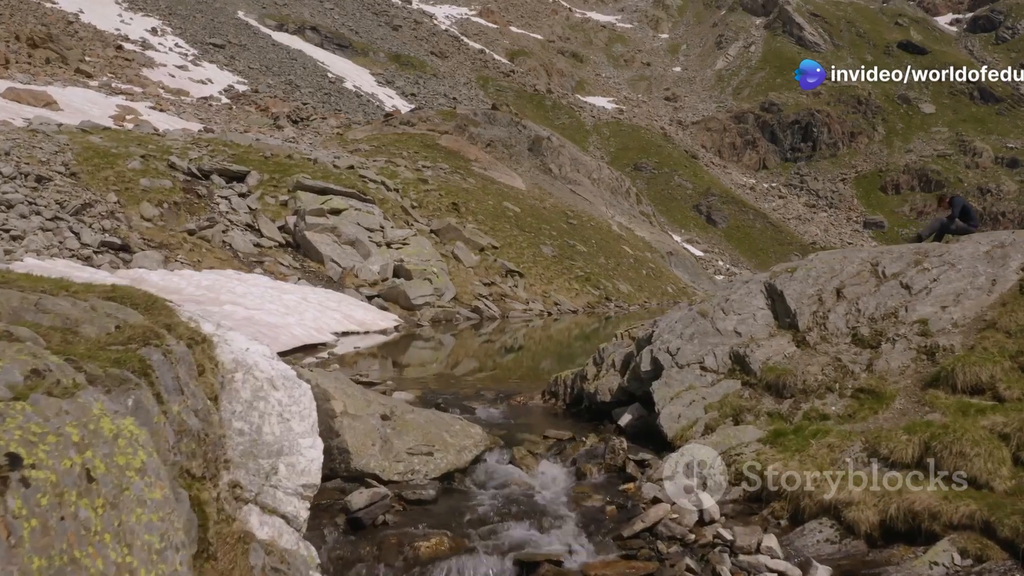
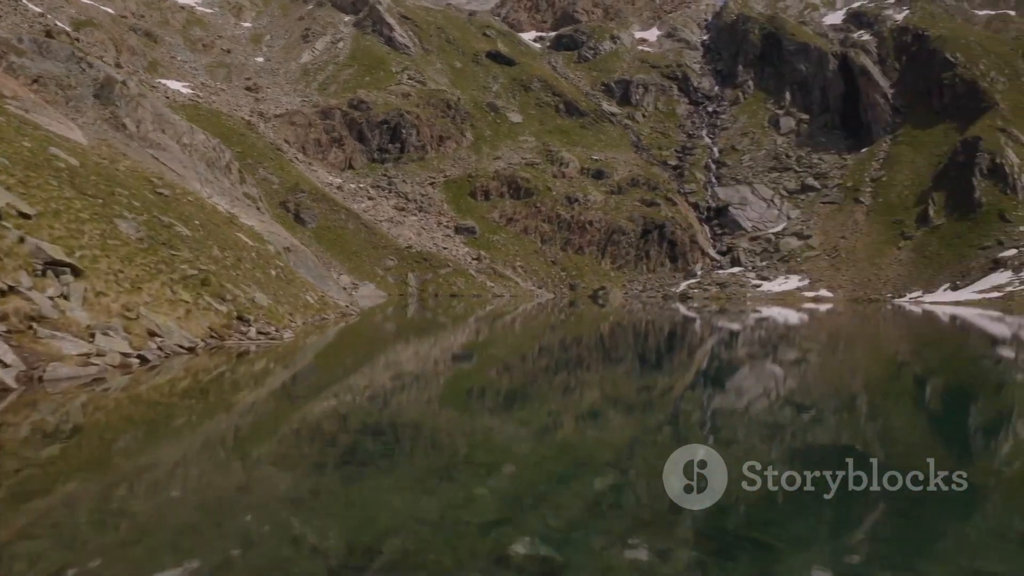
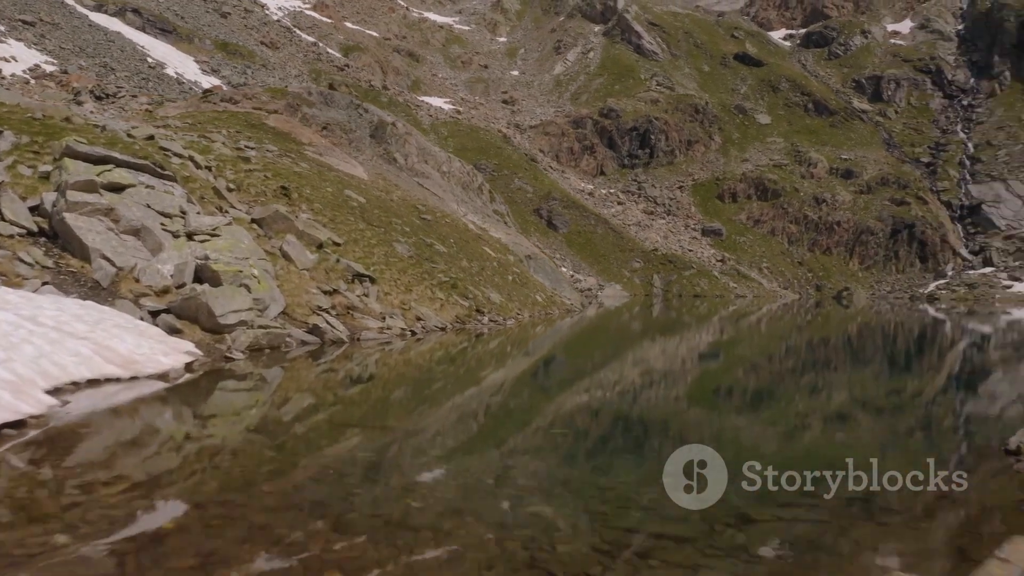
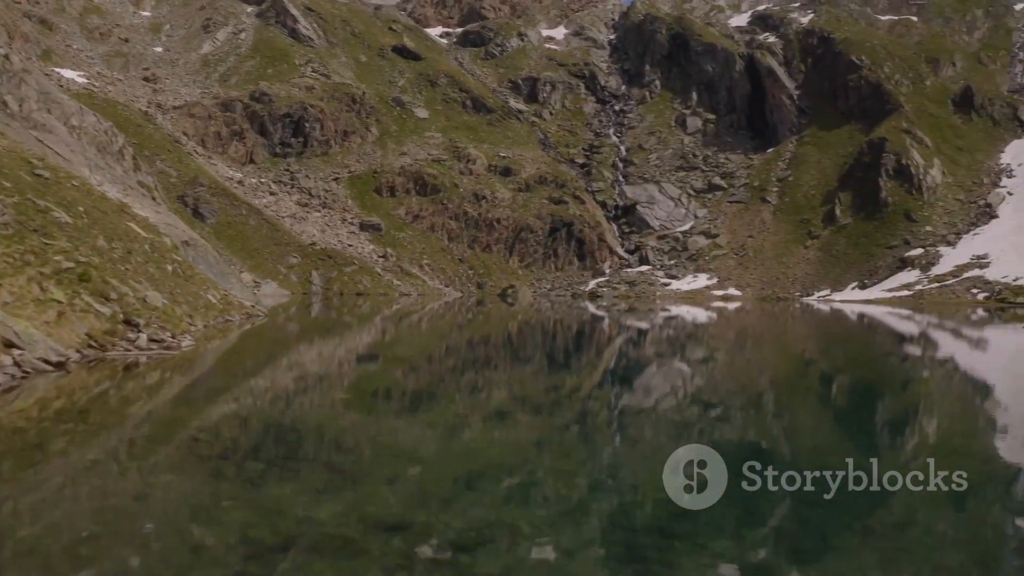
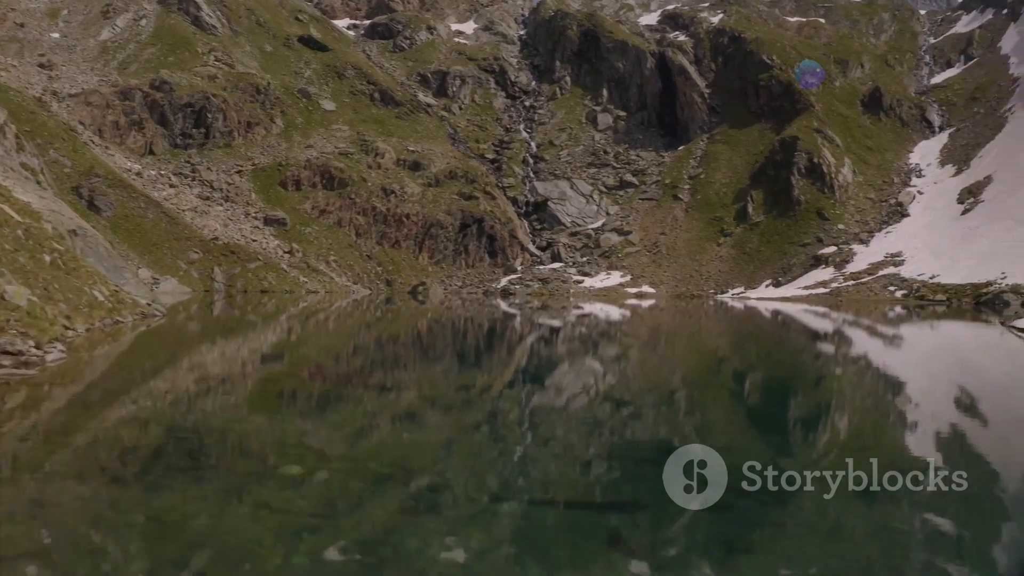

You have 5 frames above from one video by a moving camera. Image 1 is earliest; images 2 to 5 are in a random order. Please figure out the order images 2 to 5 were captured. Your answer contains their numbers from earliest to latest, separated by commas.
3, 2, 4, 5
